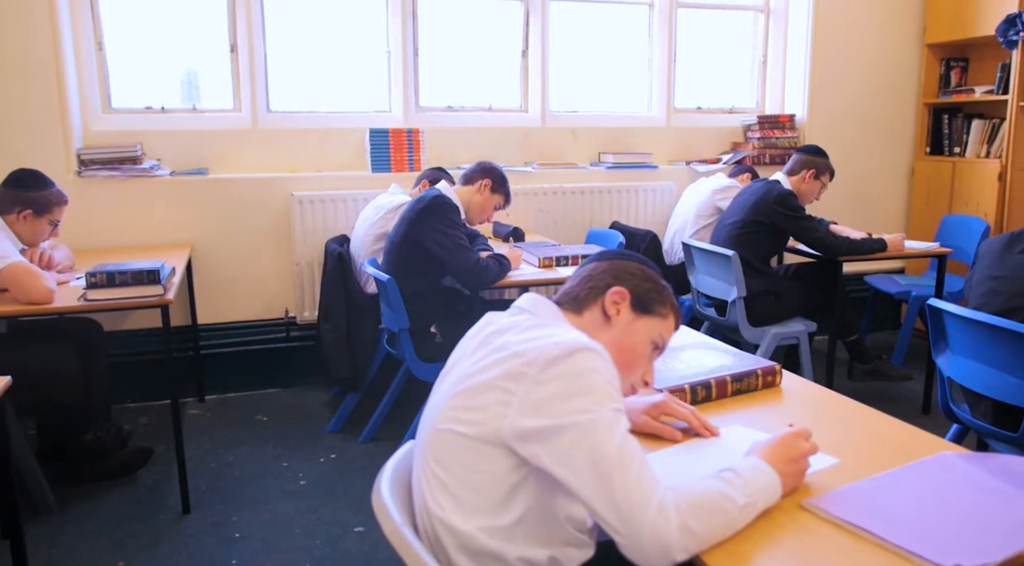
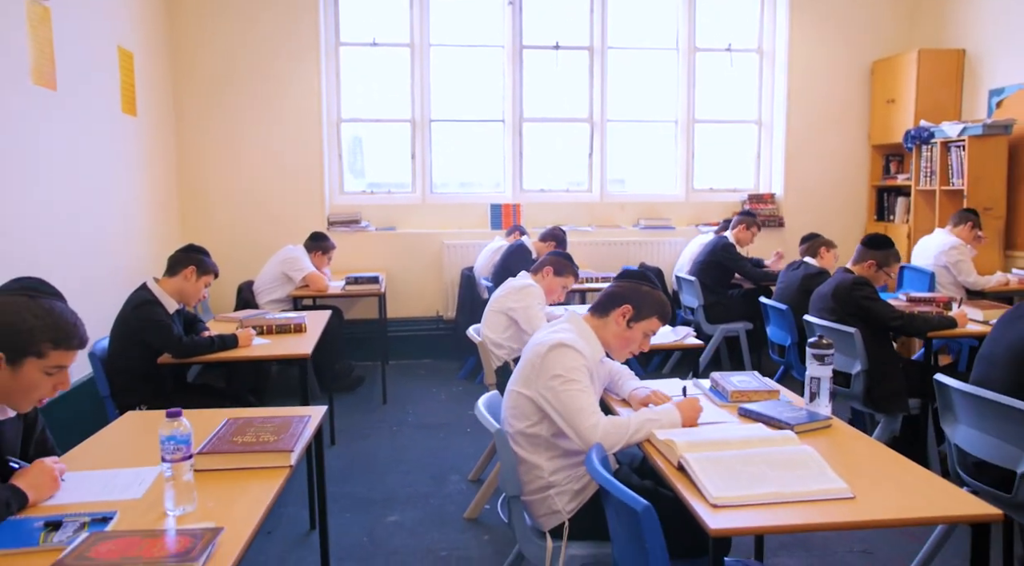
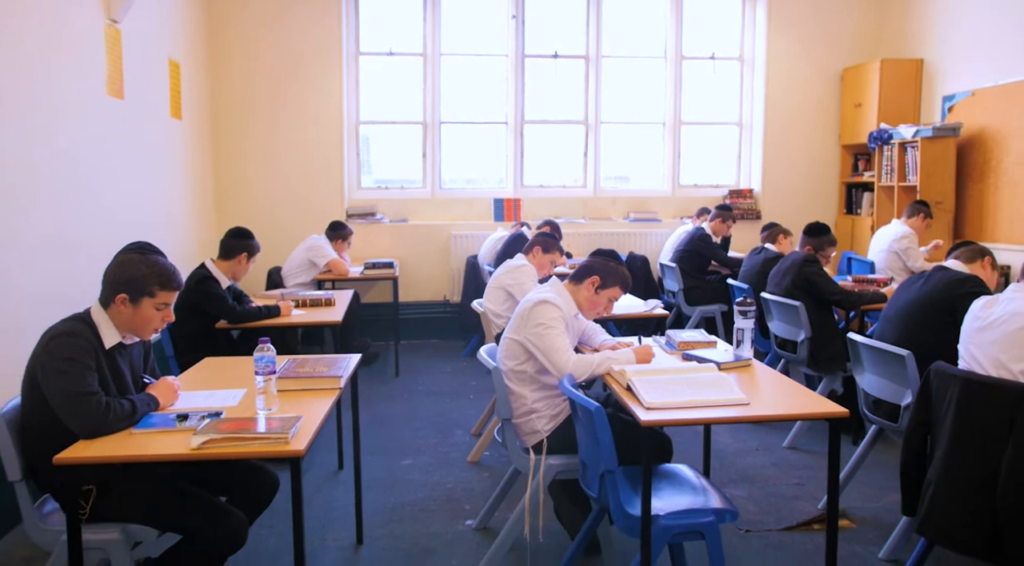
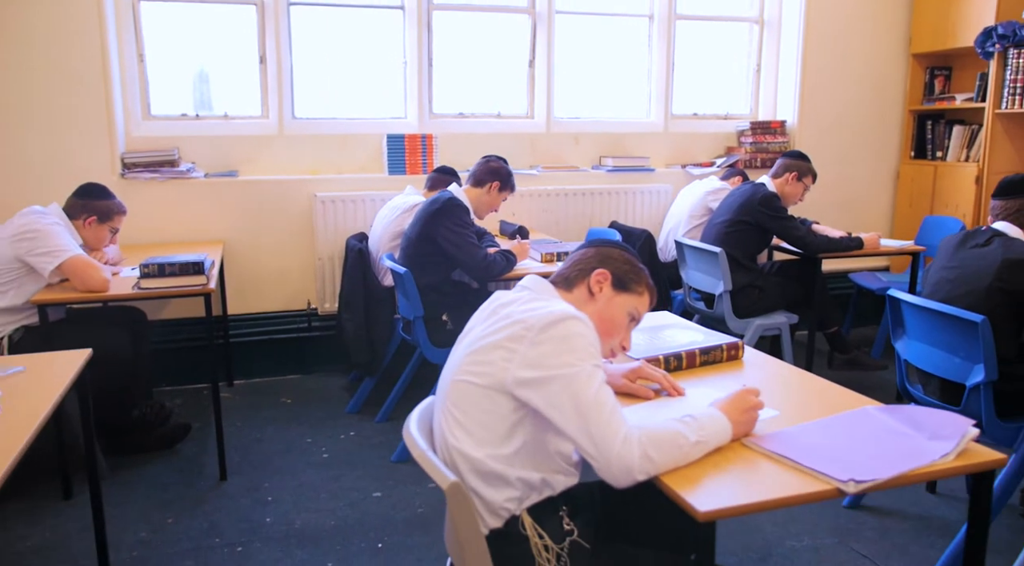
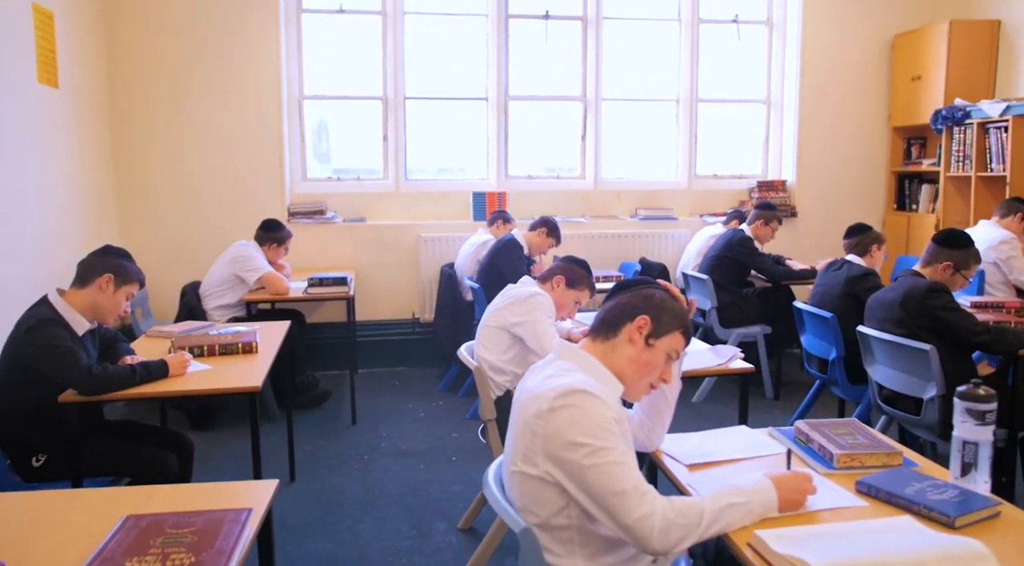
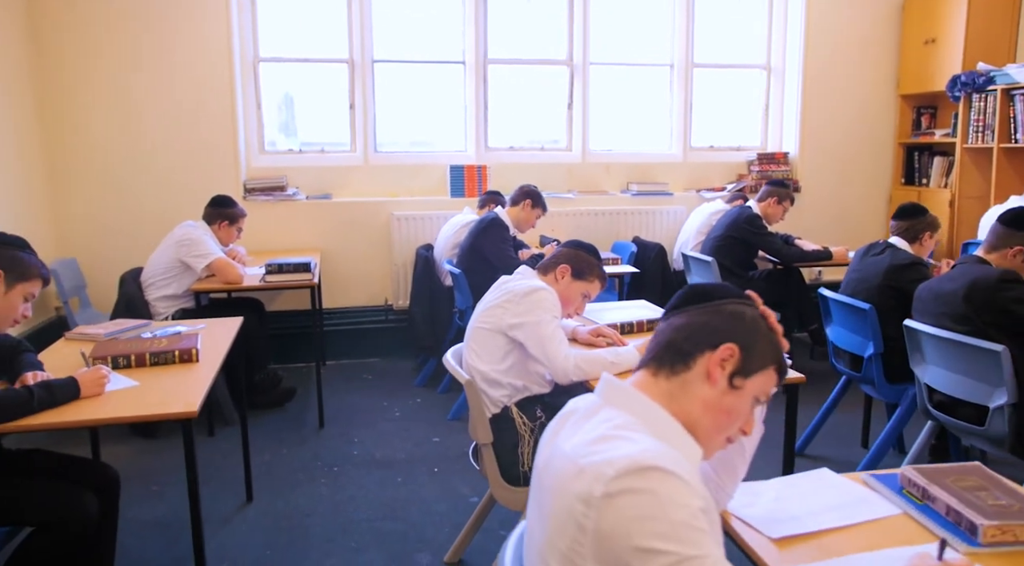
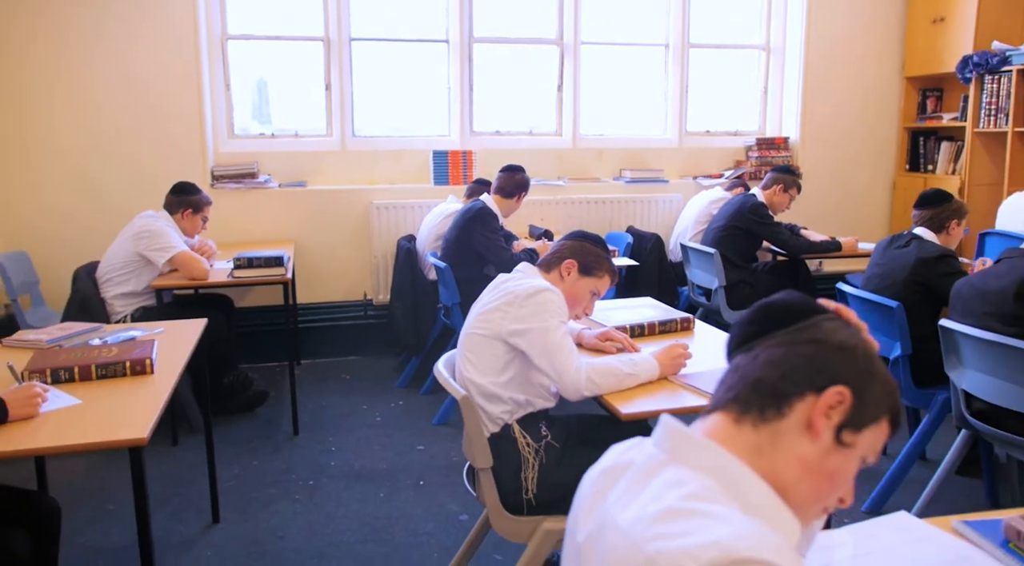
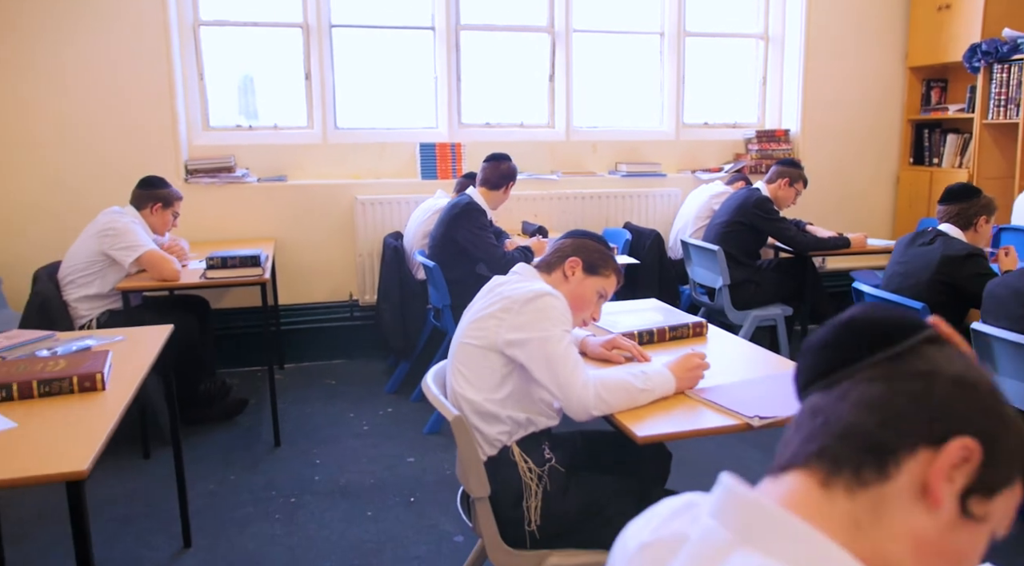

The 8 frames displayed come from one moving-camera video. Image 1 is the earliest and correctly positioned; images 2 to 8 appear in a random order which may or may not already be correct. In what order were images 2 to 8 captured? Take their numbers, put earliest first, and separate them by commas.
4, 8, 7, 6, 5, 2, 3
